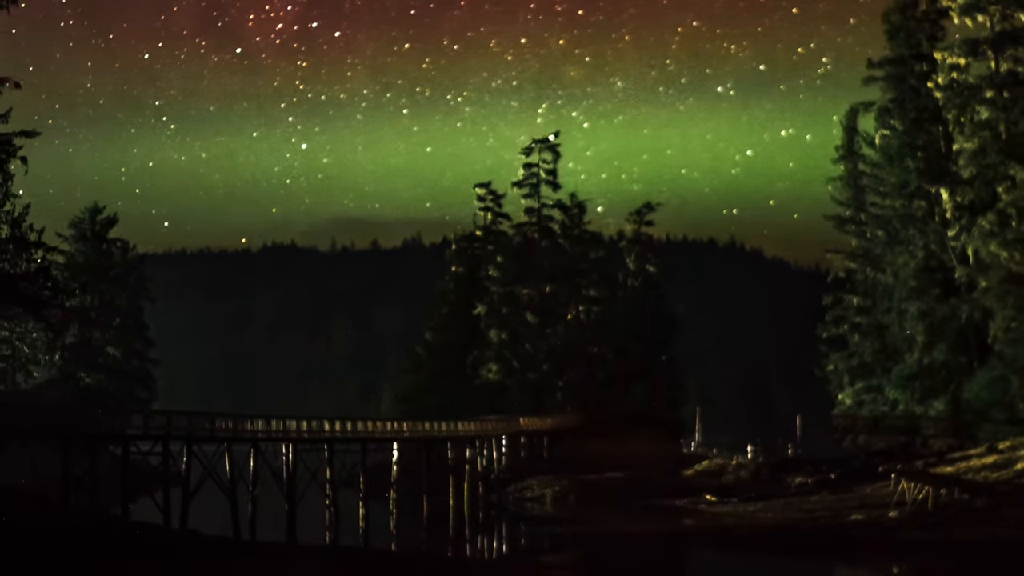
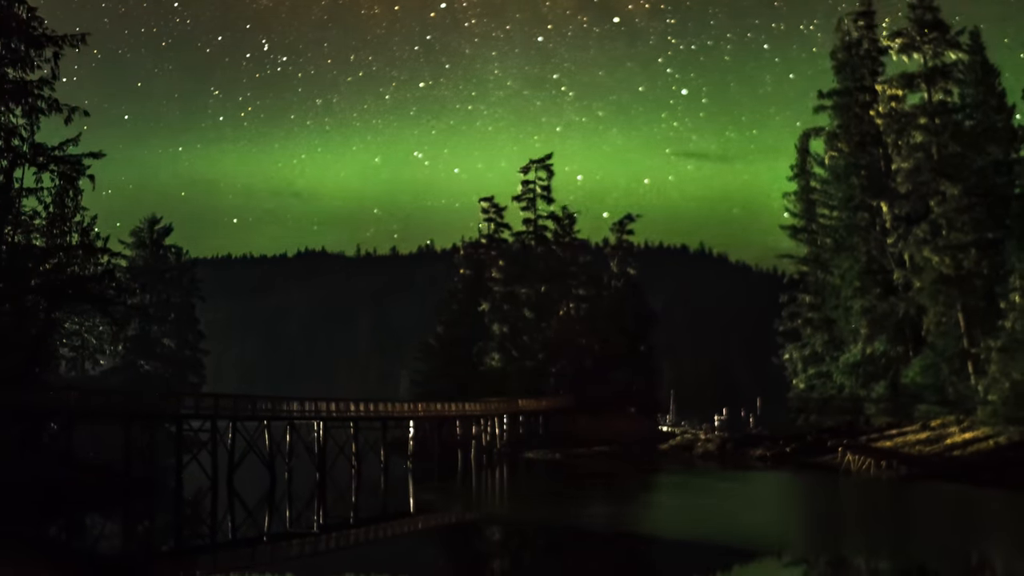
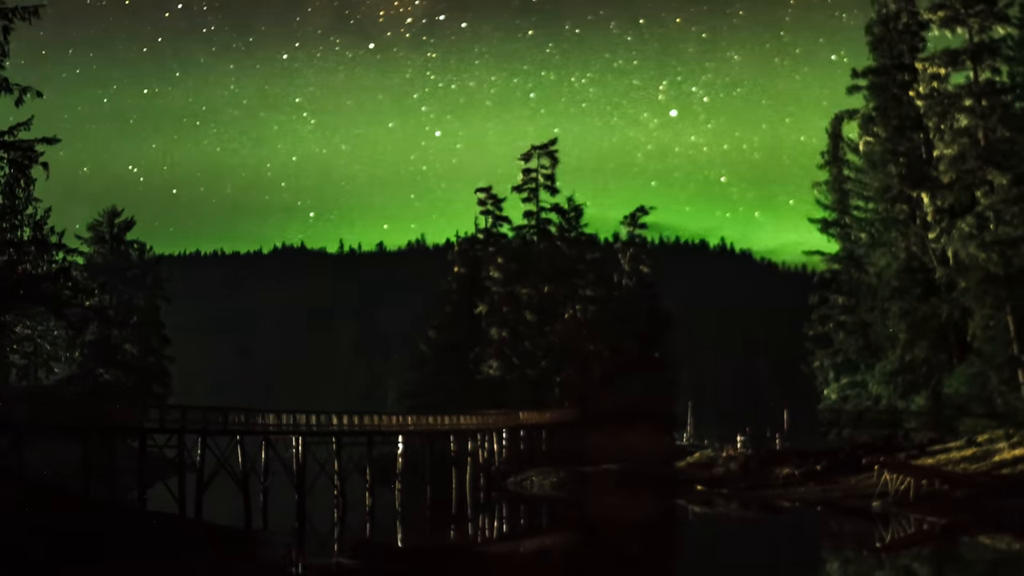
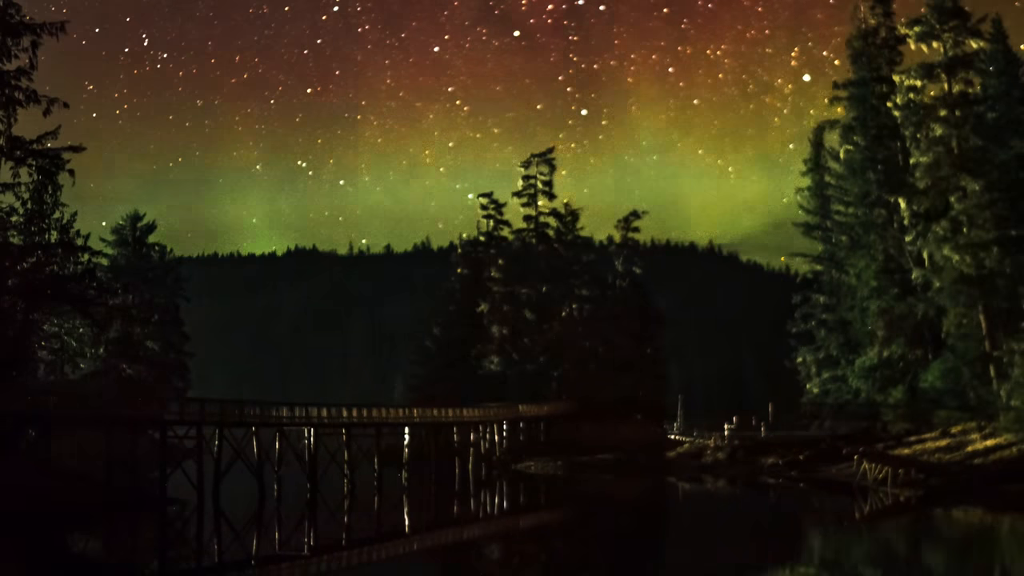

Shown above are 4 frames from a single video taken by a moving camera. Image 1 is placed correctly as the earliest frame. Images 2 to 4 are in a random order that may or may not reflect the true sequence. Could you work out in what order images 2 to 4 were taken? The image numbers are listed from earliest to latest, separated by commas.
3, 4, 2
